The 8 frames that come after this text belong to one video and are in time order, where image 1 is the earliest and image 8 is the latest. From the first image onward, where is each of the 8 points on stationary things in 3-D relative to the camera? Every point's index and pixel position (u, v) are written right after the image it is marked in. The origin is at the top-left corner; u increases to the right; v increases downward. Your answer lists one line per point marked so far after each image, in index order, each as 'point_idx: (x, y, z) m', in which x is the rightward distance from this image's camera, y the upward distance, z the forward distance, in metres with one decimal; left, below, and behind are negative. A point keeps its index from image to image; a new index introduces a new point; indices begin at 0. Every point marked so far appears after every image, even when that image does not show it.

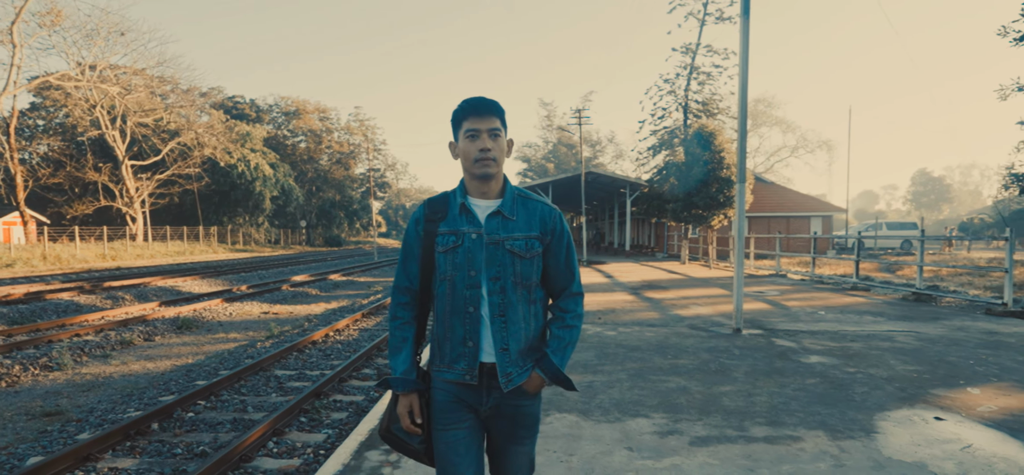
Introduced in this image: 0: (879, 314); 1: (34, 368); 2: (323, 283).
0: (+5.9, -1.2, +9.5) m
1: (-5.7, -1.6, +7.0) m
2: (-5.8, -1.4, +18.0) m
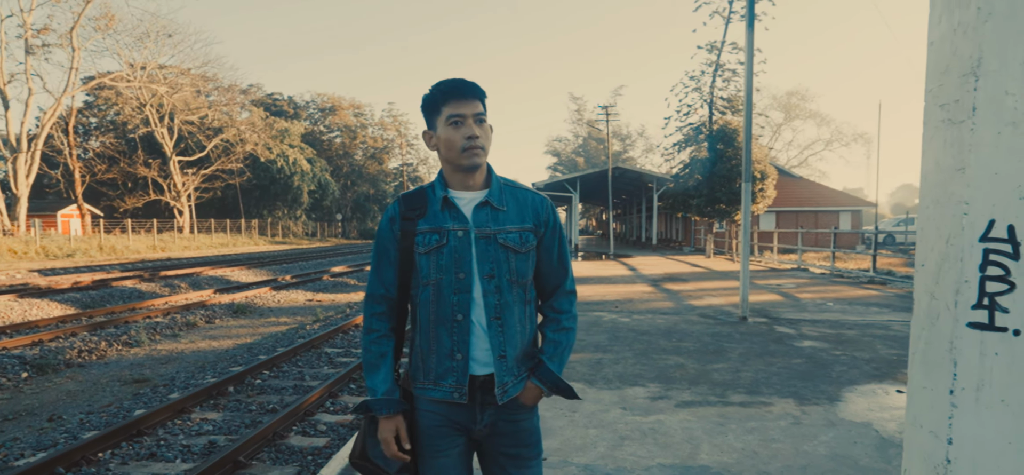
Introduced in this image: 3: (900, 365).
0: (+6.3, -1.1, +10.0) m
1: (-5.4, -1.5, +8.0) m
2: (-4.9, -1.2, +19.1) m
3: (+3.8, -1.2, +5.7) m
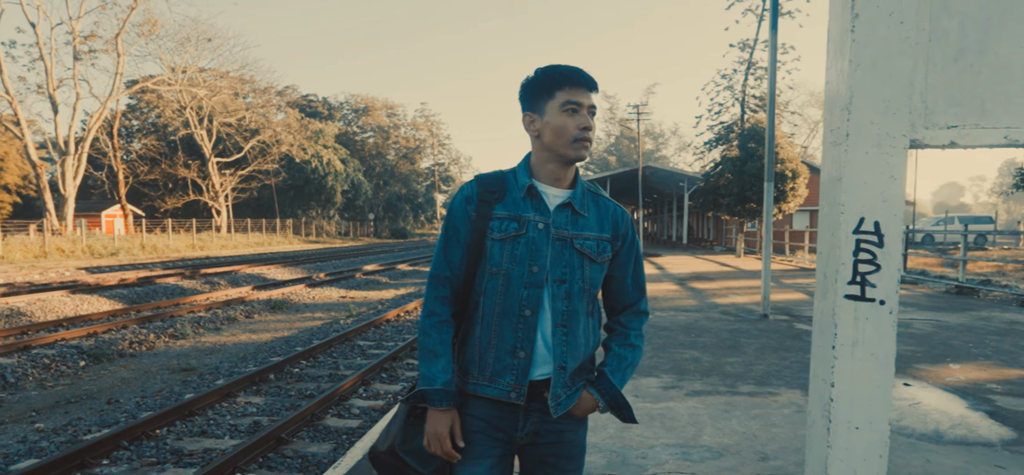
0: (+6.7, -1.1, +10.0) m
1: (-5.1, -1.4, +8.6) m
2: (-4.1, -1.2, +19.6) m
3: (+4.0, -1.2, +5.8) m
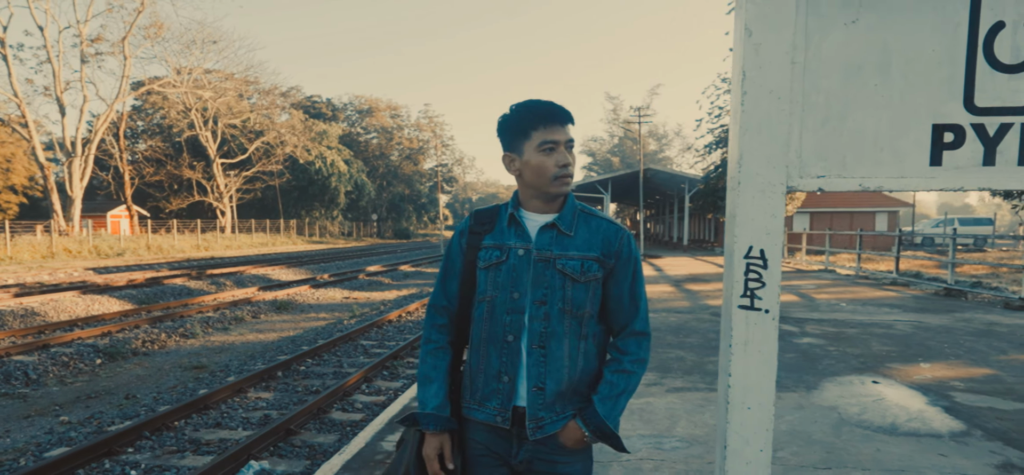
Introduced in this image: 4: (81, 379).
0: (+6.7, -1.2, +10.3) m
1: (-5.1, -1.5, +9.0) m
2: (-4.1, -1.2, +20.0) m
3: (+3.9, -1.3, +6.2) m
4: (-4.8, -1.6, +6.6) m
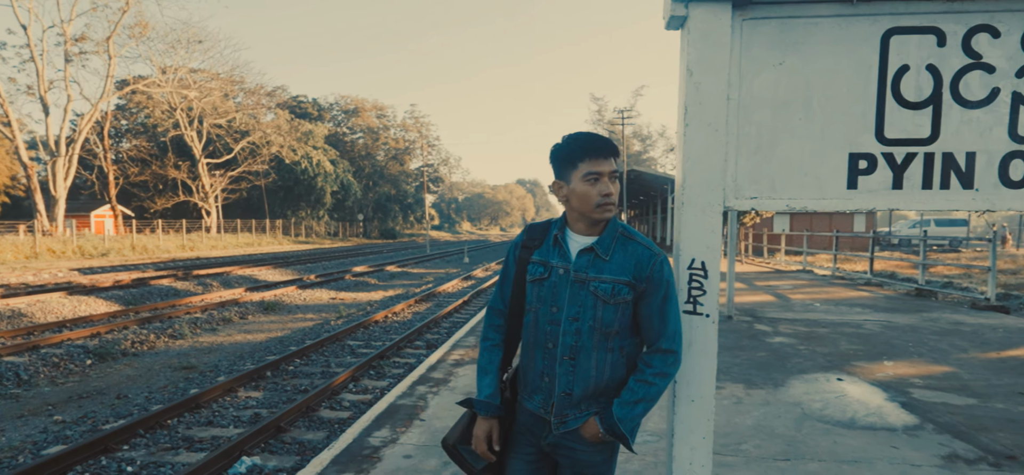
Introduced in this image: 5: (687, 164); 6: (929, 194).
0: (+6.4, -1.2, +10.6) m
1: (-5.4, -1.5, +9.1) m
2: (-4.5, -1.2, +20.1) m
3: (+3.7, -1.3, +6.5) m
4: (-5.0, -1.6, +6.7) m
5: (+0.5, +0.2, +1.7) m
6: (+1.2, +0.1, +1.7) m
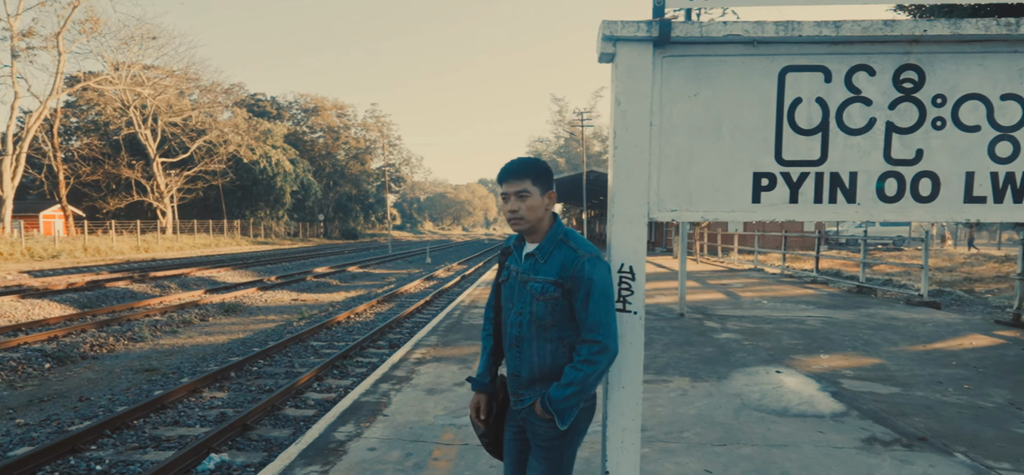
0: (+5.7, -1.3, +11.2) m
1: (-5.9, -1.6, +9.0) m
2: (-5.8, -1.3, +20.0) m
3: (+3.3, -1.4, +6.9) m
4: (-5.5, -1.7, +6.7) m
5: (+0.4, +0.2, +2.0) m
6: (+1.1, +0.1, +2.0) m
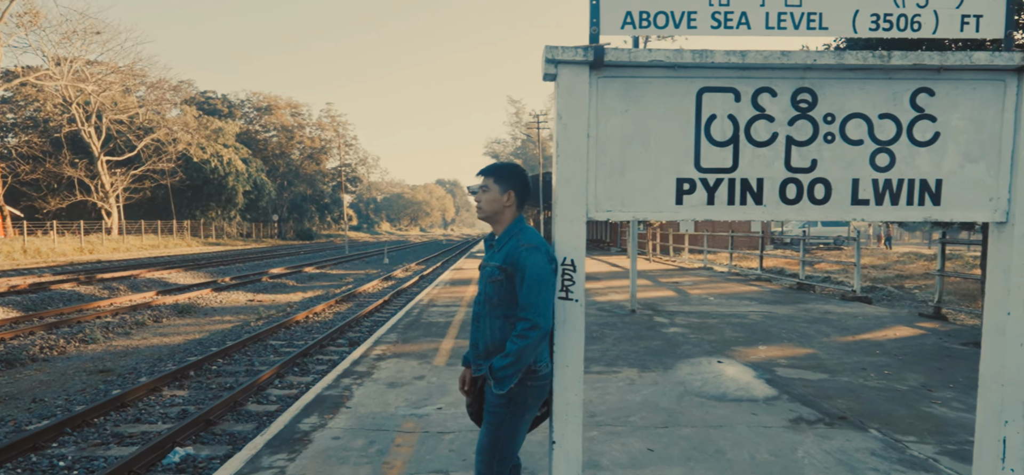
0: (+4.9, -1.2, +11.9) m
1: (-6.6, -1.6, +8.8) m
2: (-7.2, -1.3, +19.9) m
3: (+2.8, -1.3, +7.4) m
4: (-6.0, -1.7, +6.5) m
5: (+0.2, +0.2, +2.3) m
6: (+0.9, +0.1, +2.4) m
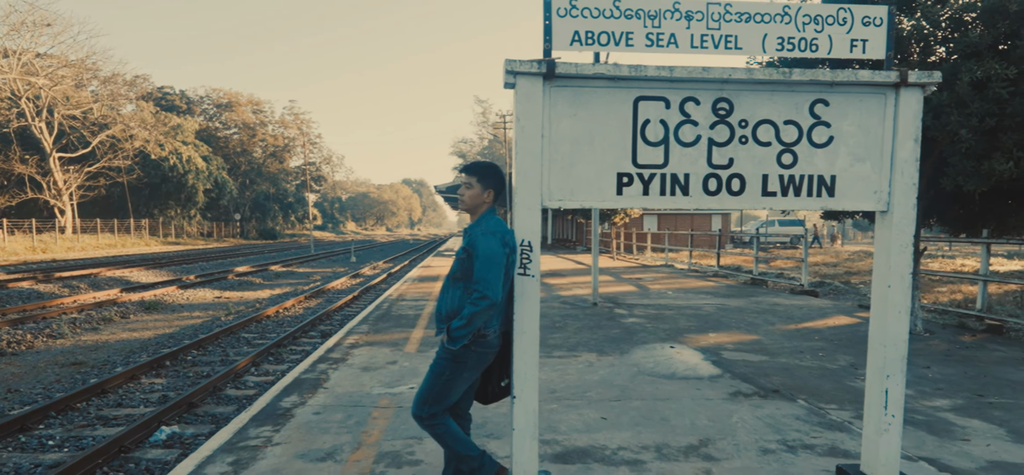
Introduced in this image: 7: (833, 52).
0: (+4.2, -1.2, +12.5) m
1: (-7.1, -1.5, +8.8) m
2: (-8.3, -1.2, +19.8) m
3: (+2.3, -1.3, +8.0) m
4: (-6.3, -1.6, +6.6) m
5: (0.0, +0.3, +2.7) m
6: (+0.7, +0.2, +2.8) m
7: (+1.6, +0.9, +2.9) m
